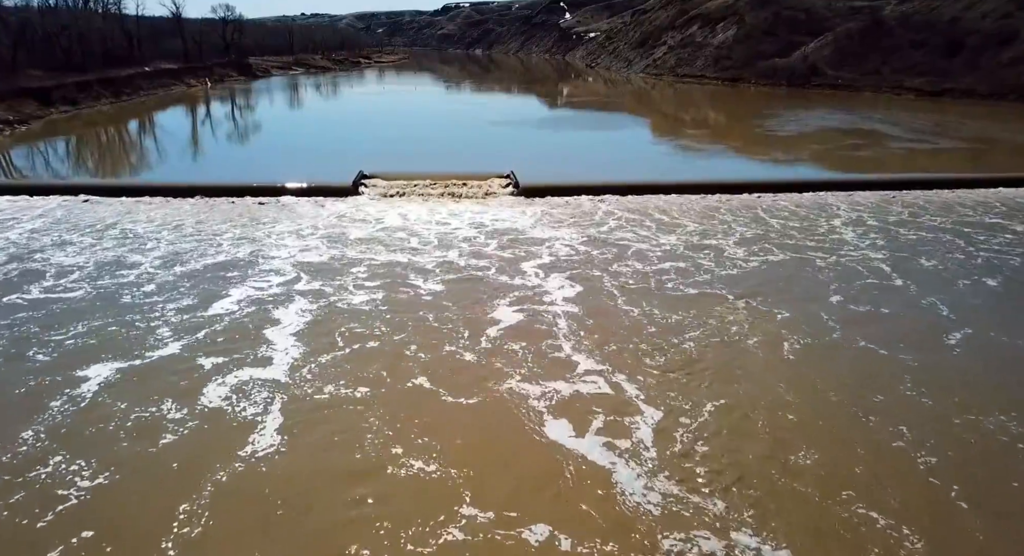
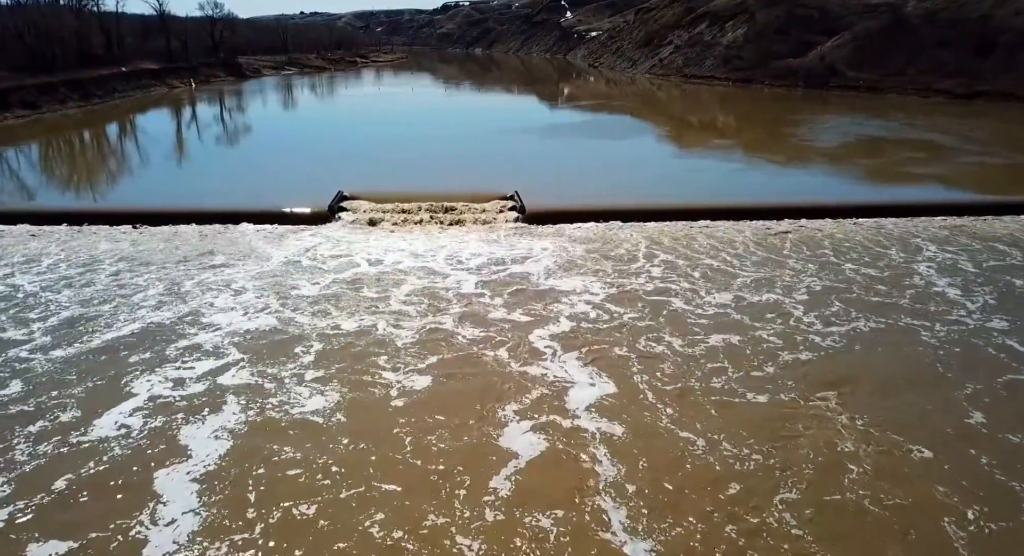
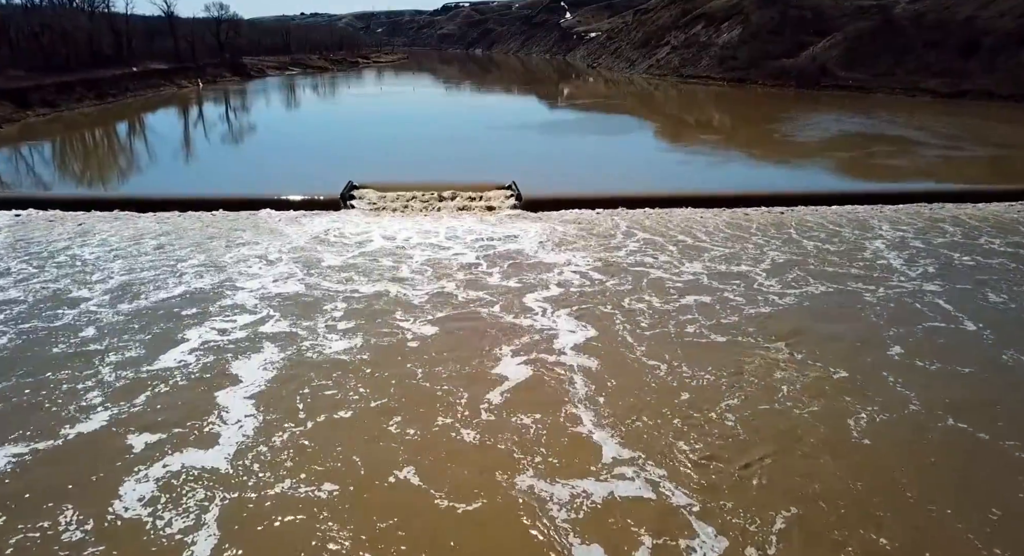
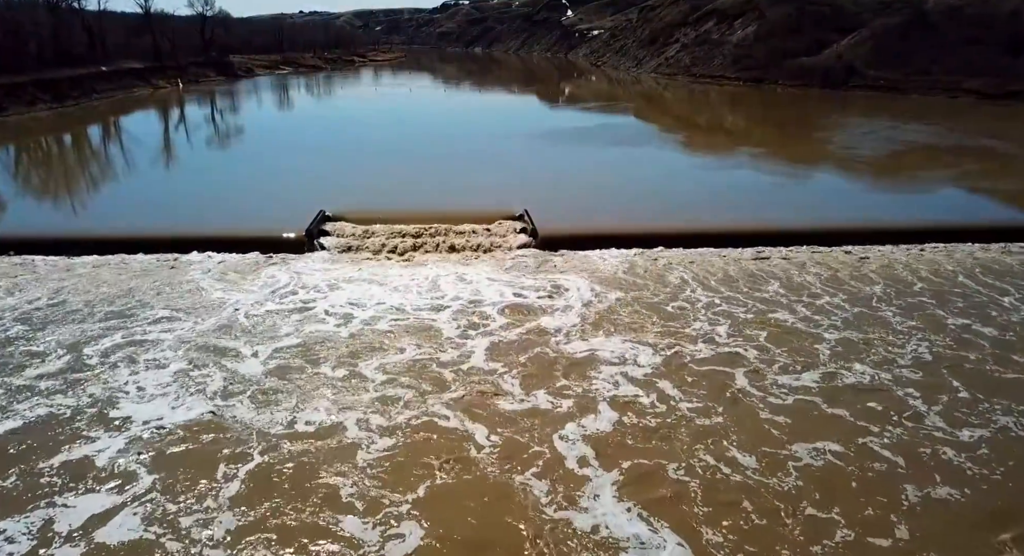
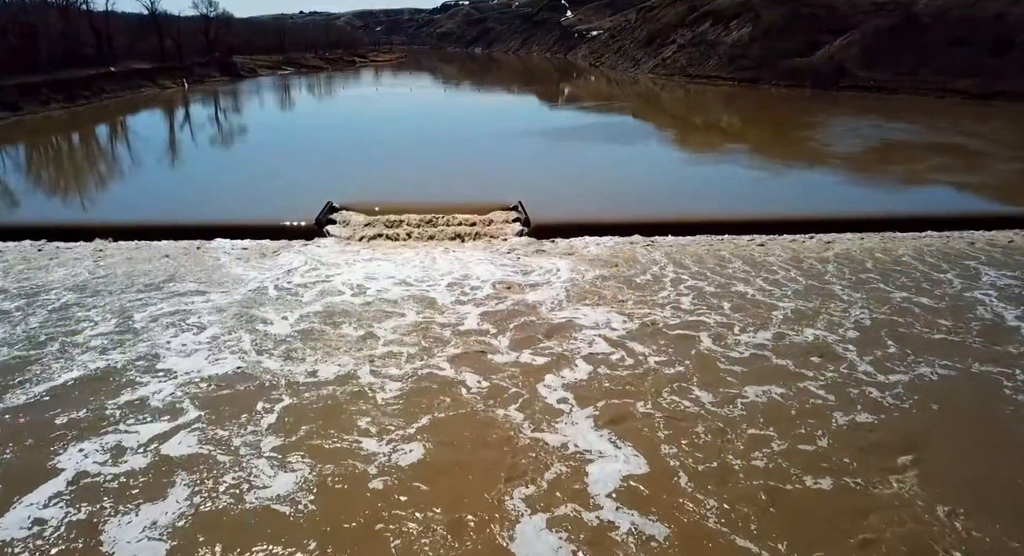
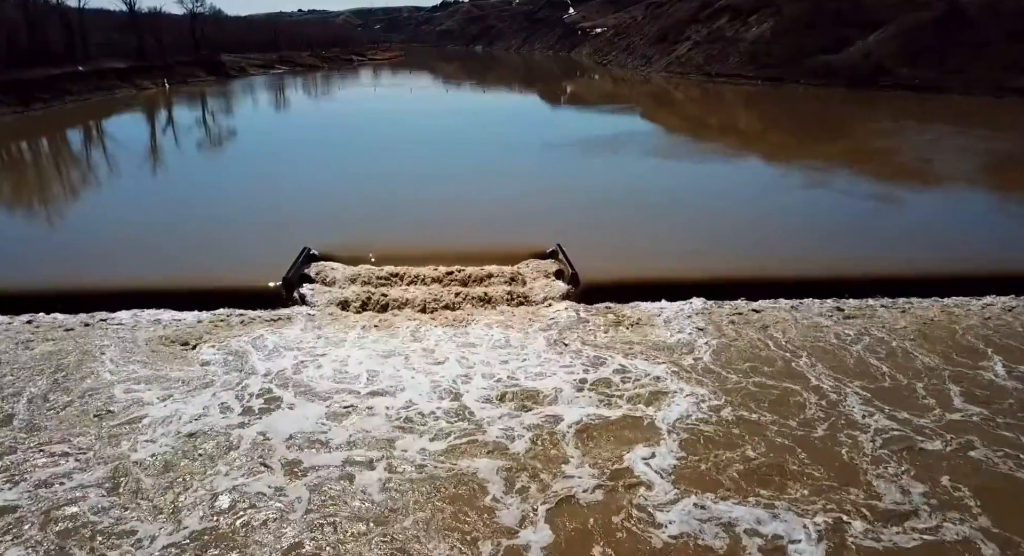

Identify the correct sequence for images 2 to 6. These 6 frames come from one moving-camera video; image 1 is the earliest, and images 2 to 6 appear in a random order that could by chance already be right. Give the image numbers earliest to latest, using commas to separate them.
3, 2, 5, 4, 6
